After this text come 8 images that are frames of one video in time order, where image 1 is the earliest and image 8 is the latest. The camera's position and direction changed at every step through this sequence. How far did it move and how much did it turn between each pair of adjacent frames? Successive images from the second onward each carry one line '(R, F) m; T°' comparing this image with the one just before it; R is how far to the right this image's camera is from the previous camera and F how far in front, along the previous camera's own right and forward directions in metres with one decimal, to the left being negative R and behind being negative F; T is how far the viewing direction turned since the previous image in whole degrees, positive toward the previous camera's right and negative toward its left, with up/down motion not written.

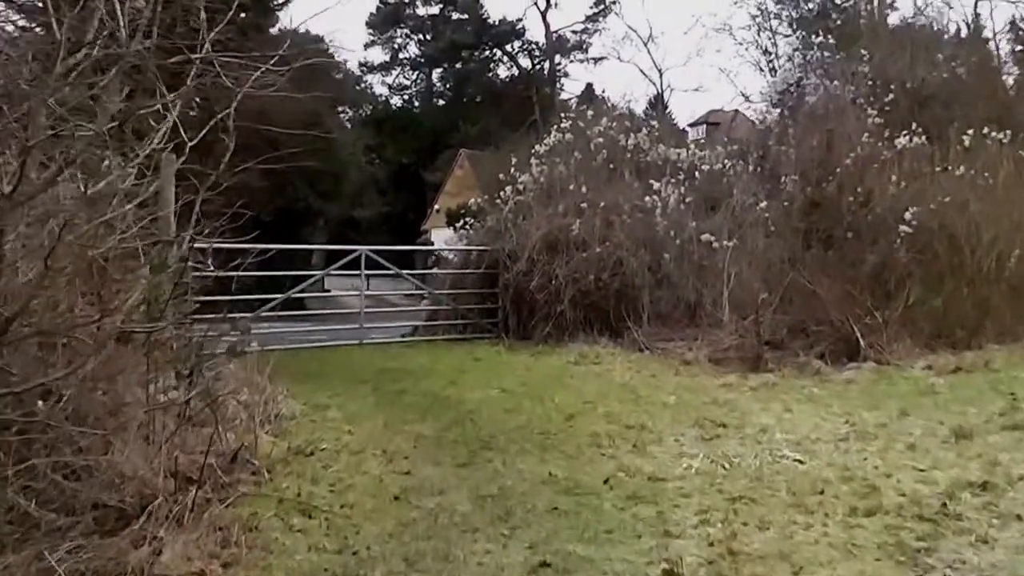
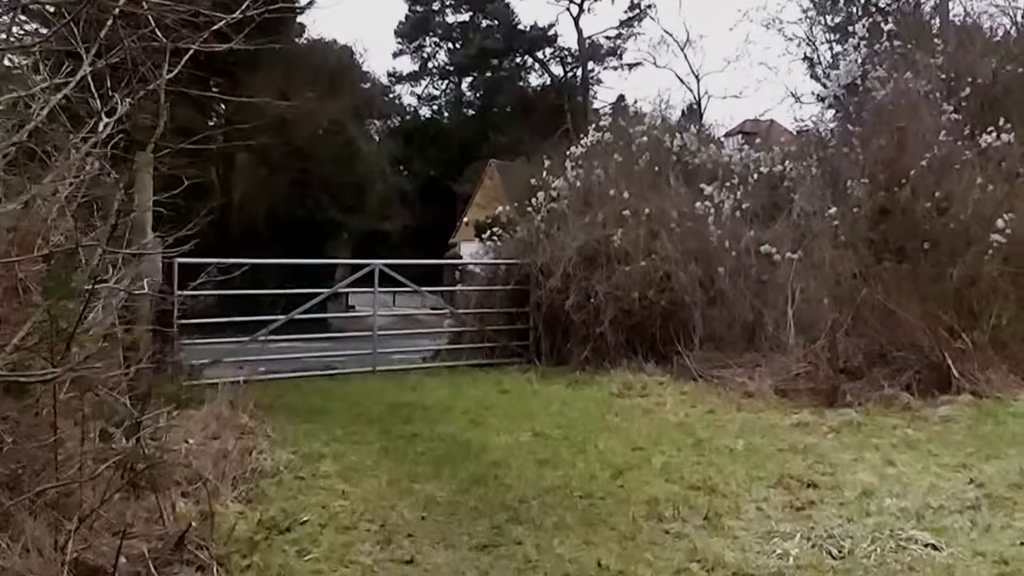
(0.0, +1.2) m; -2°
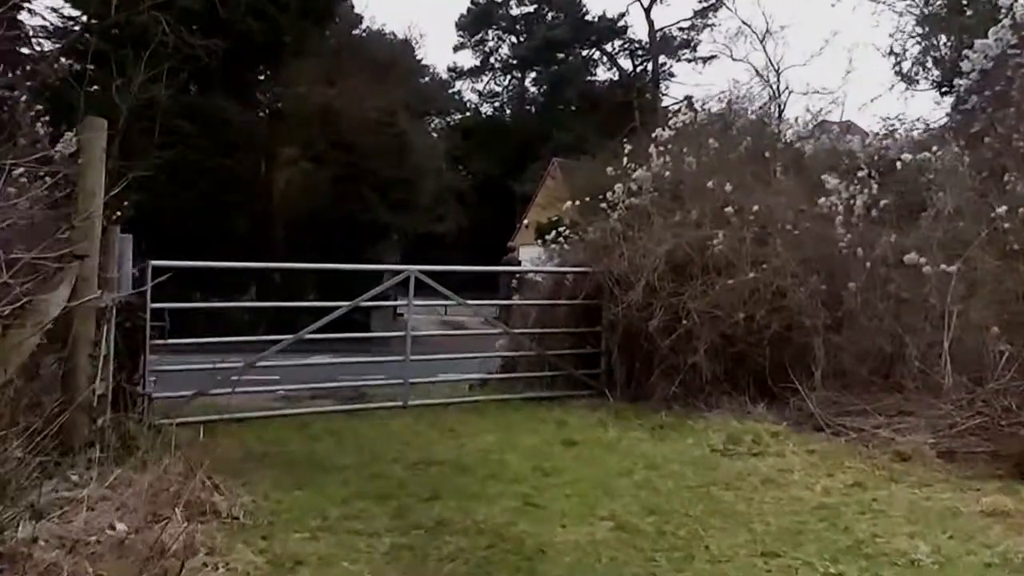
(-0.1, +1.9) m; -3°
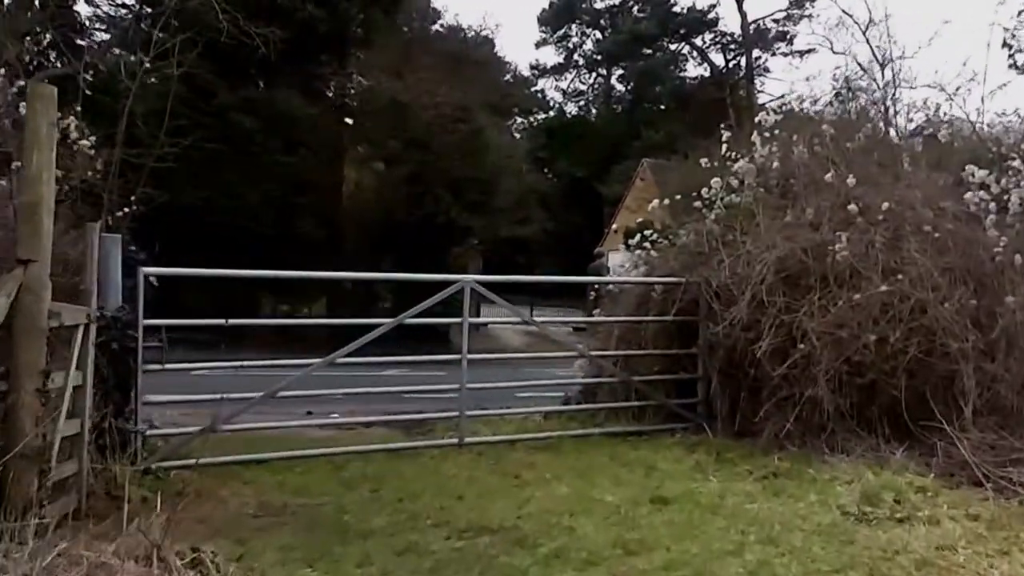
(0.0, +1.2) m; -5°
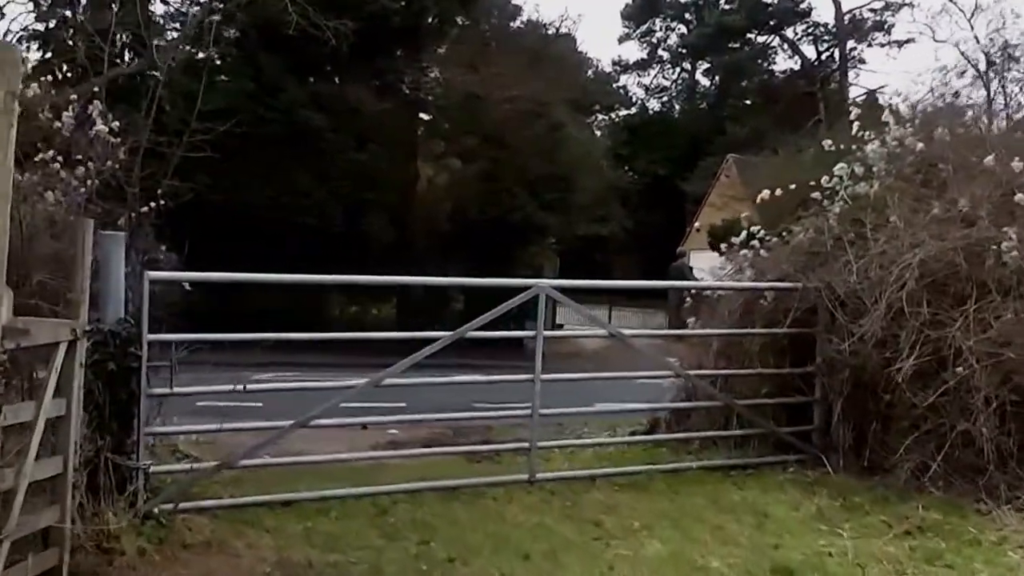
(0.0, +1.0) m; -4°
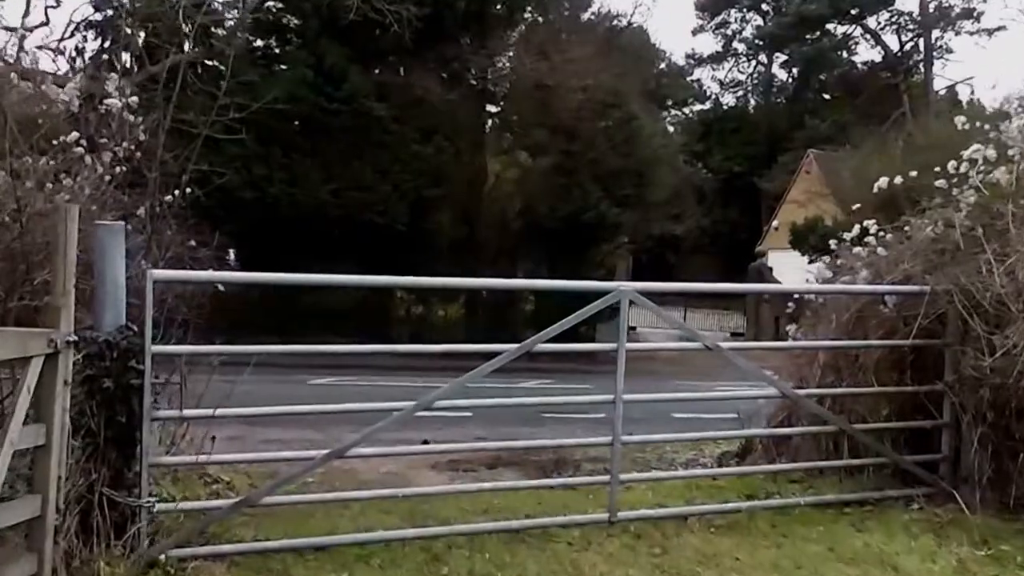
(0.0, +0.8) m; -4°
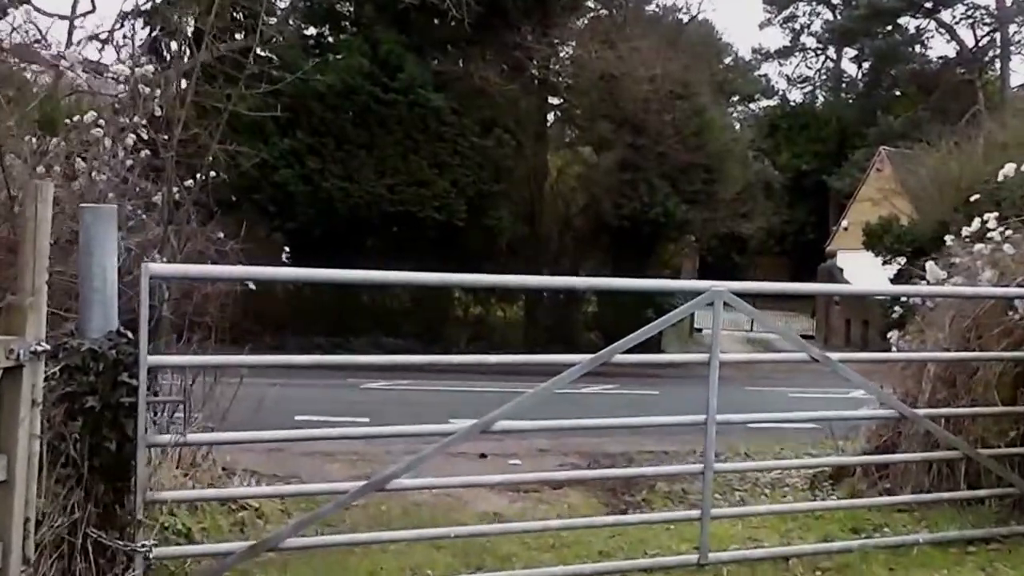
(0.0, +0.7) m; -3°
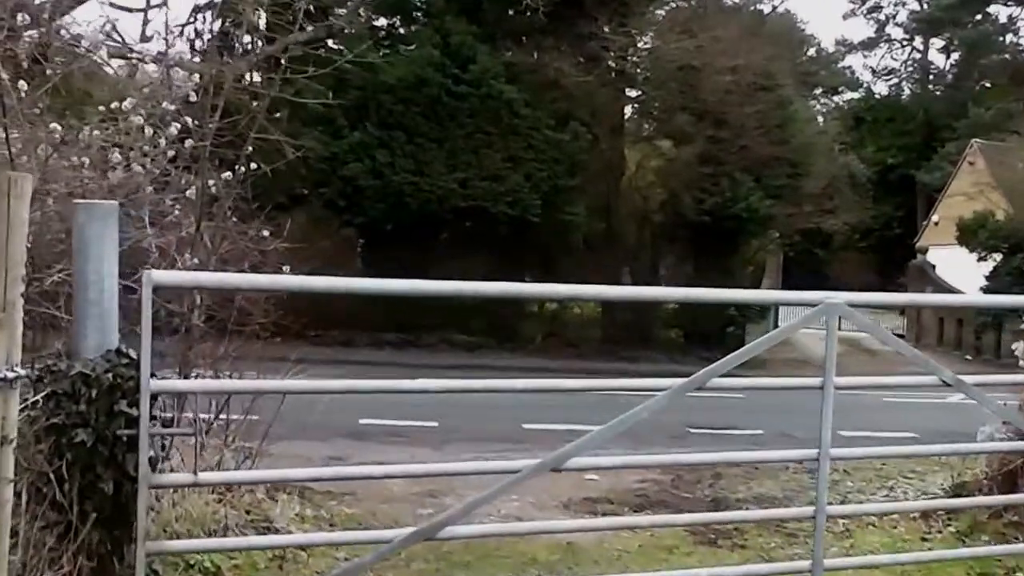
(0.0, +0.5) m; -4°
